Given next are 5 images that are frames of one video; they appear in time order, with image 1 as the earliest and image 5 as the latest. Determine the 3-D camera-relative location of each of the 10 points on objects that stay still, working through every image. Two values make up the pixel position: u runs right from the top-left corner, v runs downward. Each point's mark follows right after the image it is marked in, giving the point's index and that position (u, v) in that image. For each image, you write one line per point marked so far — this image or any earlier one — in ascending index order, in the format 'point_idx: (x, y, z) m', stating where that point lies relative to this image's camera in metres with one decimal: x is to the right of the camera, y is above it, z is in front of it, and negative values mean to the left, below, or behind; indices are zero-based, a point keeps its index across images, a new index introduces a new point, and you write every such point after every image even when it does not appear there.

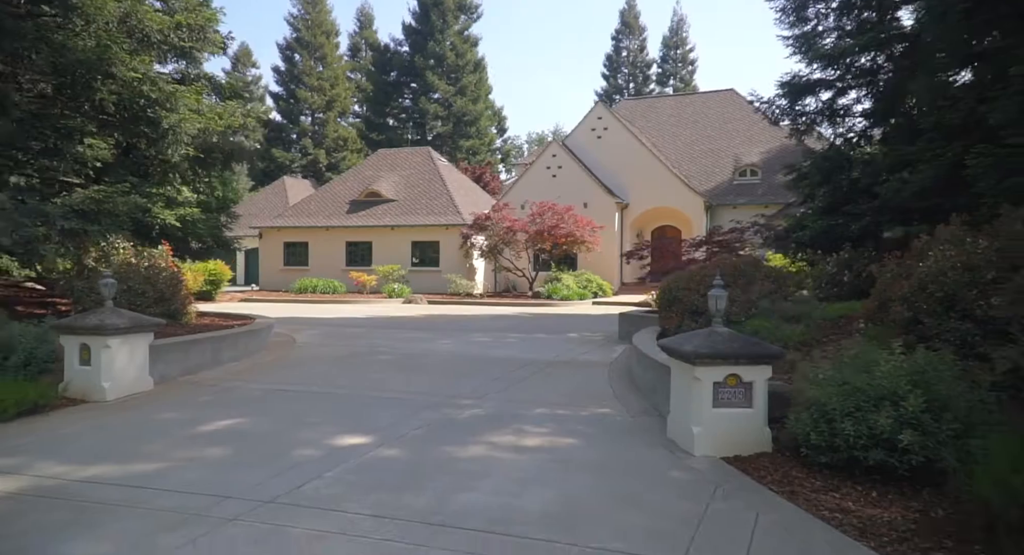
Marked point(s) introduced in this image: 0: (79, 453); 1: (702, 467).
0: (-3.4, -1.4, +5.8) m
1: (+1.3, -1.3, +5.0) m
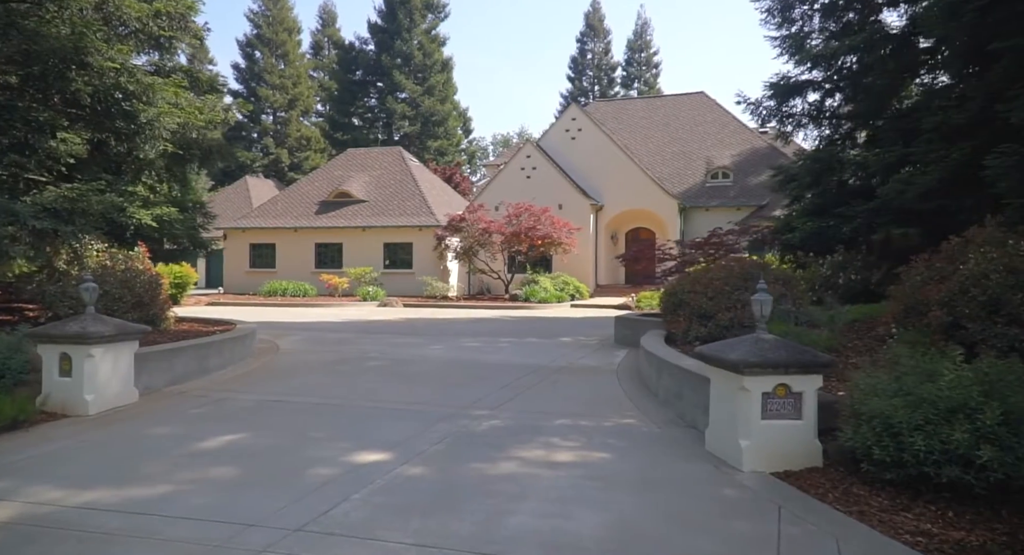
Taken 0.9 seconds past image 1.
0: (-3.2, -1.4, +5.3) m
1: (+1.6, -1.3, +4.8) m
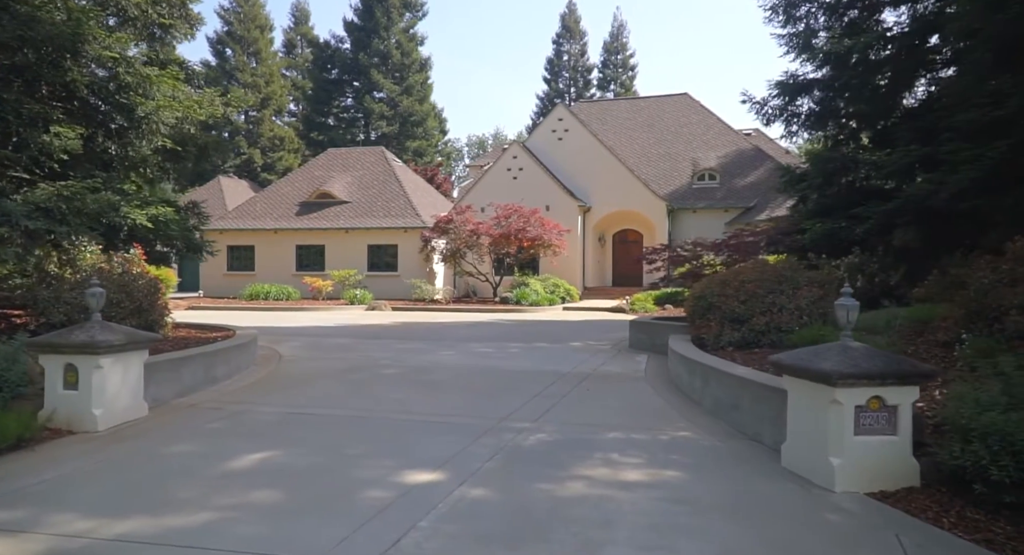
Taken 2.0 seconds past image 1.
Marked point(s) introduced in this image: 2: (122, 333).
0: (-2.7, -1.4, +4.8) m
1: (+2.0, -1.4, +4.4) m
2: (-3.5, -0.5, +6.7) m
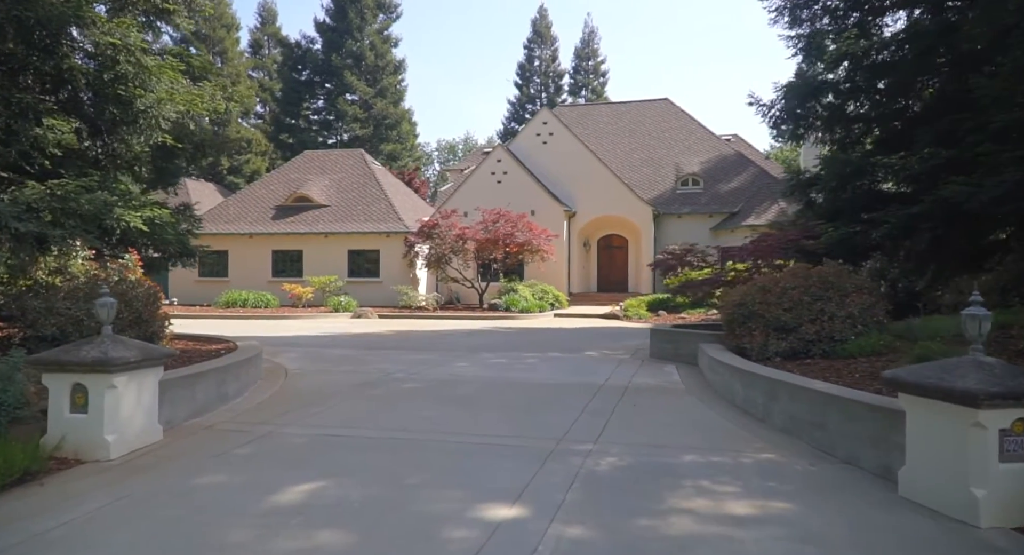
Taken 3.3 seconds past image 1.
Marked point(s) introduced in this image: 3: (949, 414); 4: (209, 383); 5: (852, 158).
0: (-2.1, -1.5, +4.1) m
1: (+2.6, -1.4, +4.0) m
2: (-3.0, -0.6, +5.9) m
3: (+2.5, -0.8, +4.3) m
4: (-3.1, -1.1, +7.5) m
5: (+5.7, +2.0, +12.3) m
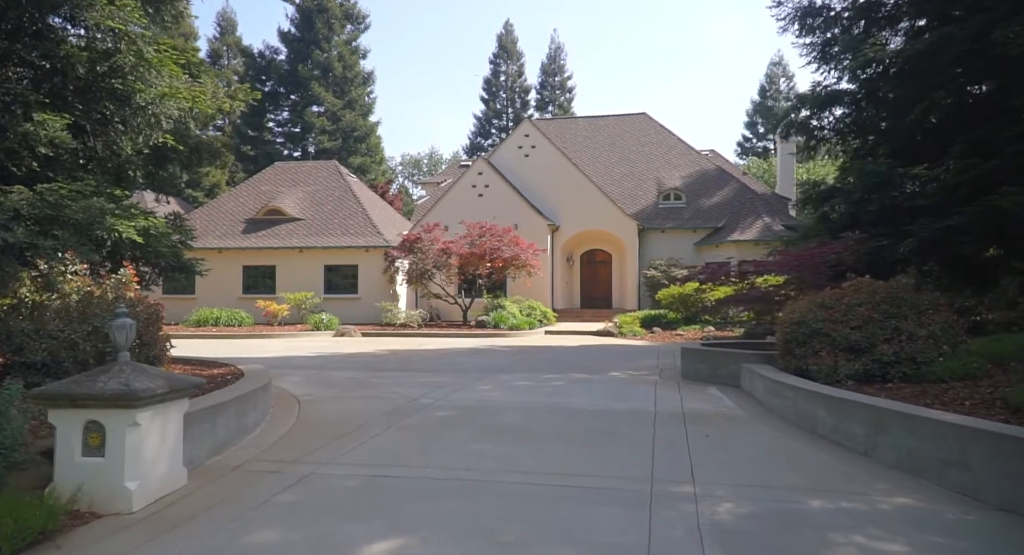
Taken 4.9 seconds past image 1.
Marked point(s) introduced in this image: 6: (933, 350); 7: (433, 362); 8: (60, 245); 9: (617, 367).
0: (-1.3, -1.6, +3.2) m
1: (+3.4, -1.5, +3.3) m
2: (-2.4, -0.7, +5.0) m
3: (+3.3, -0.9, +3.7) m
4: (-2.5, -1.2, +6.6) m
5: (+6.0, +1.7, +11.9) m
6: (+4.2, -0.7, +7.5) m
7: (-1.4, -1.5, +13.3) m
8: (-4.2, +0.3, +6.8) m
9: (+1.7, -1.4, +11.9) m
